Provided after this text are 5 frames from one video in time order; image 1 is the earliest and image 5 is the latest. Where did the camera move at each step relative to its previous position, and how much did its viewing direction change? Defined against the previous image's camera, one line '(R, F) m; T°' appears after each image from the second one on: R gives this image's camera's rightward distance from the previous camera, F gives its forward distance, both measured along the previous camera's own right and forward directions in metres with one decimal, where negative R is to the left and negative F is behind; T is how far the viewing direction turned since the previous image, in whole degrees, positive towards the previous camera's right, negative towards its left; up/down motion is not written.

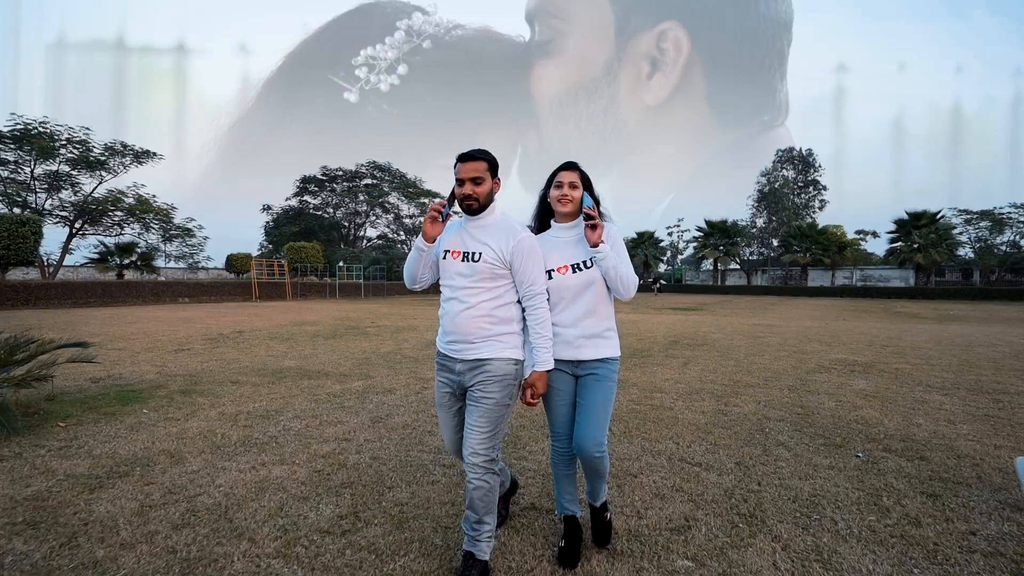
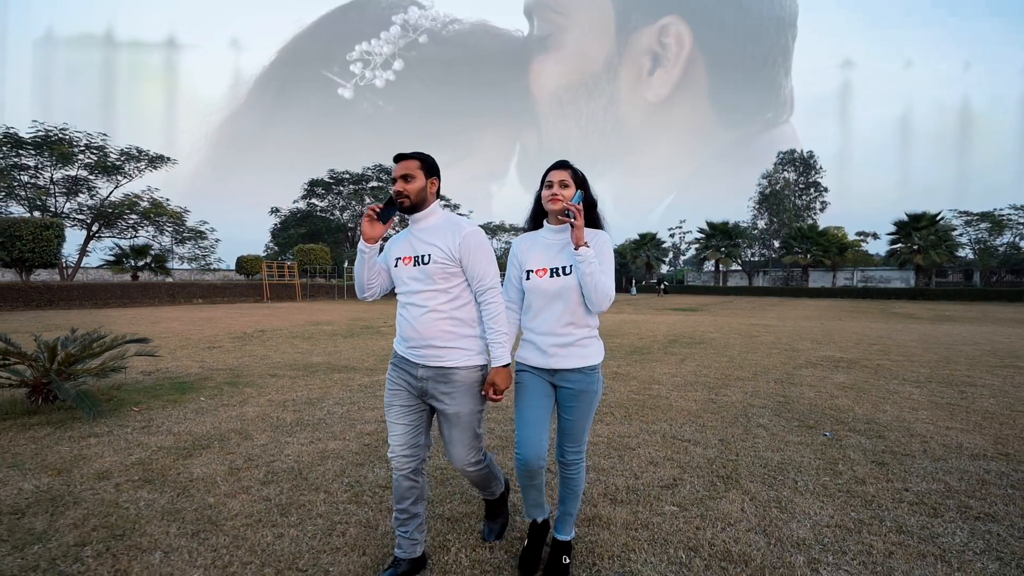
(-0.1, -0.6) m; 0°
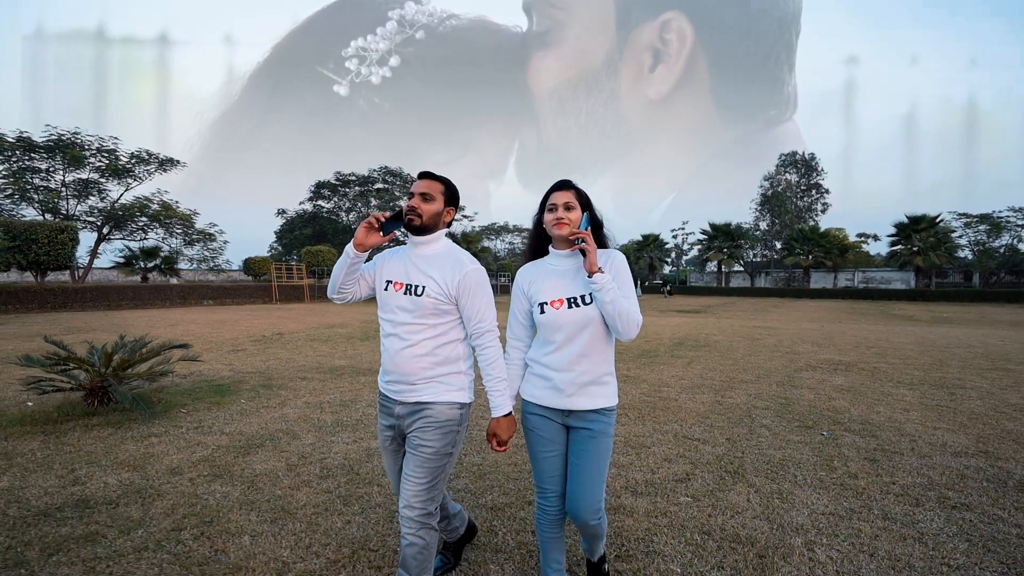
(-0.2, -0.4) m; 0°
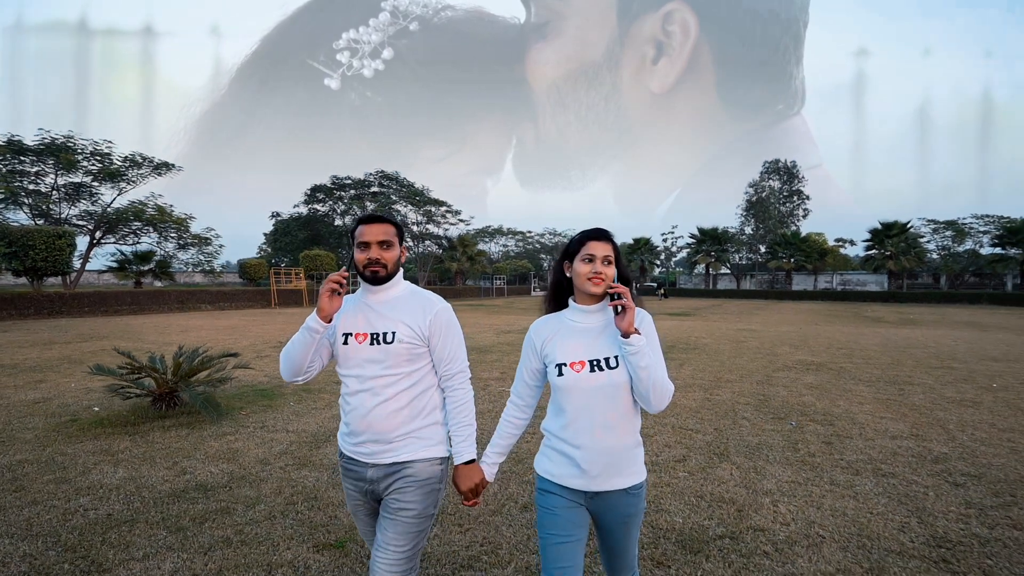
(-0.4, -0.9) m; +2°
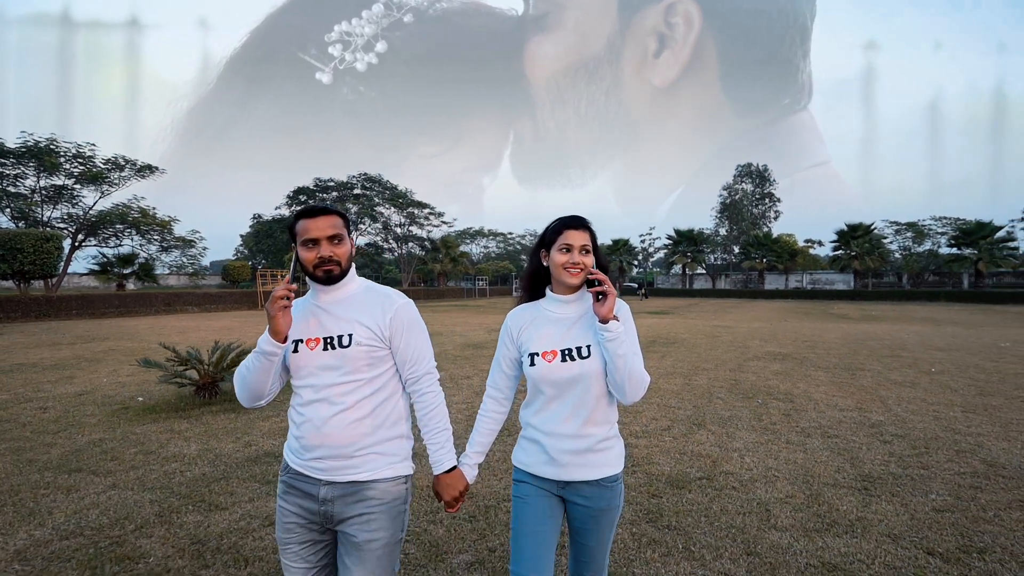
(-0.3, -0.8) m; +2°
